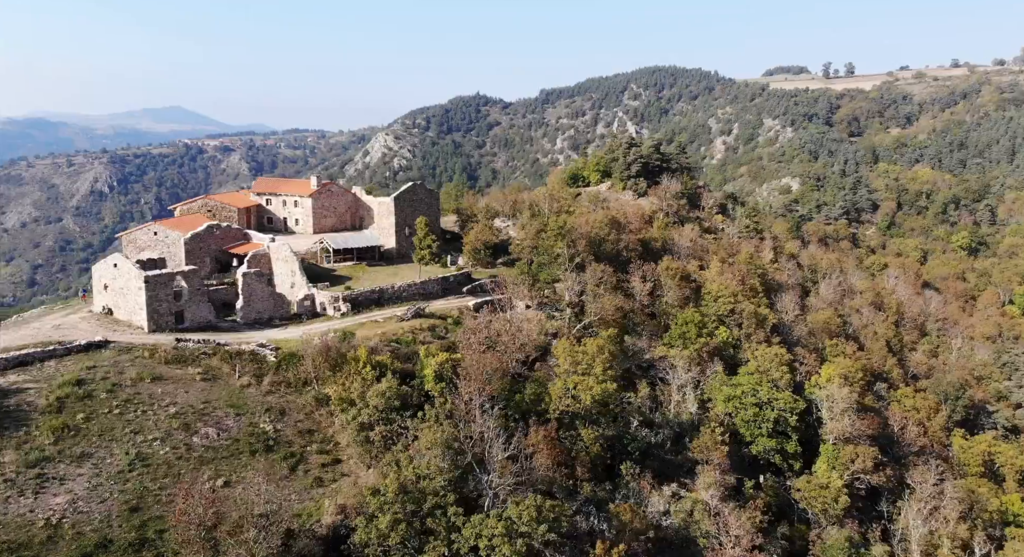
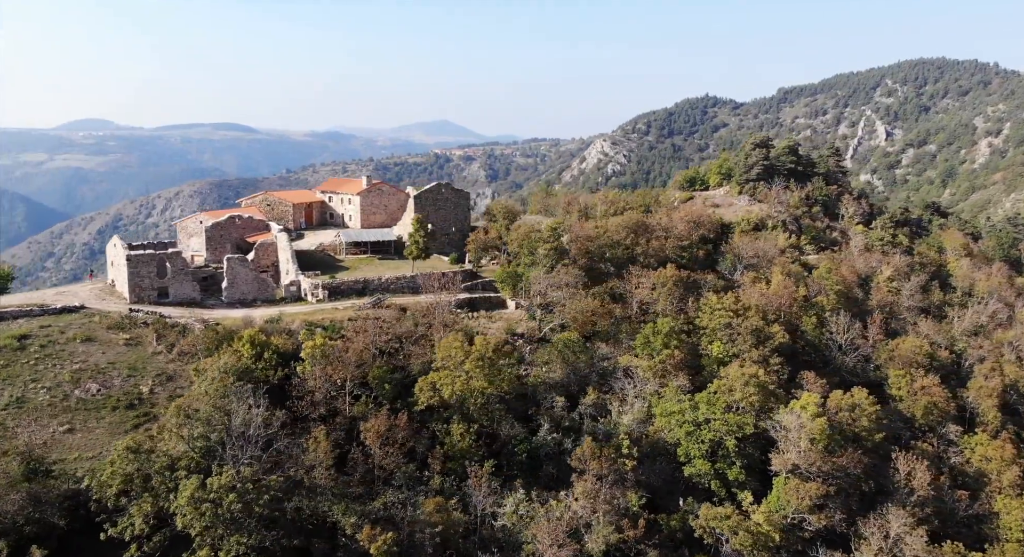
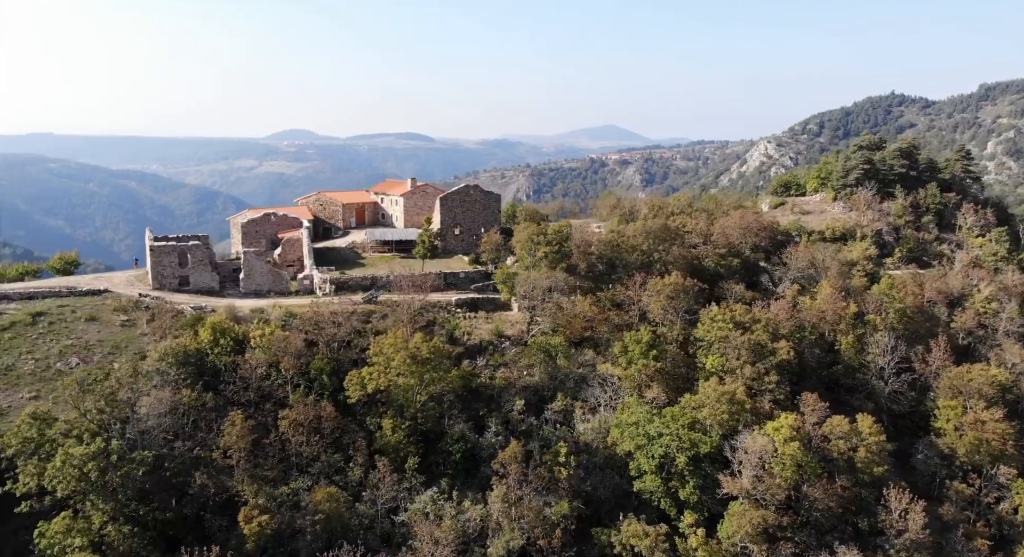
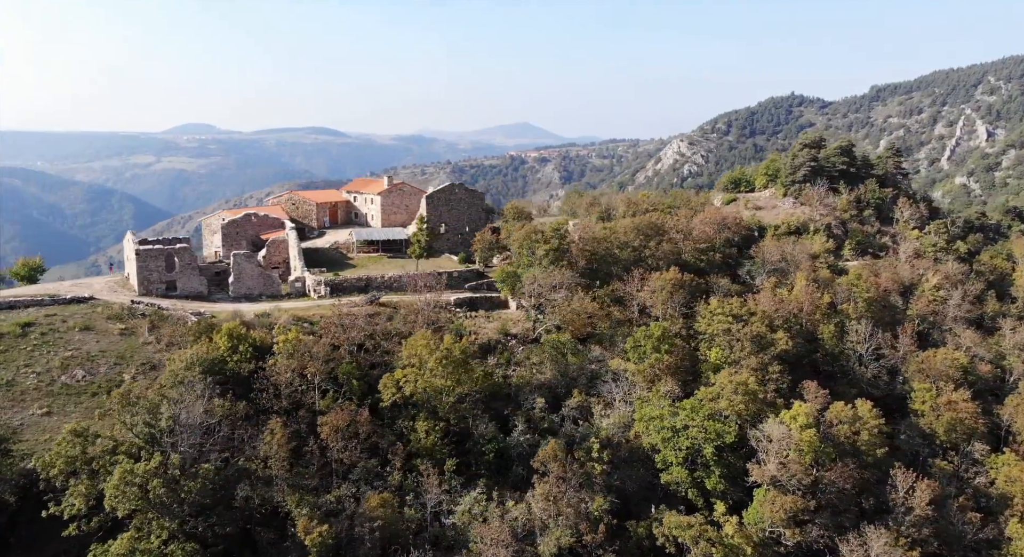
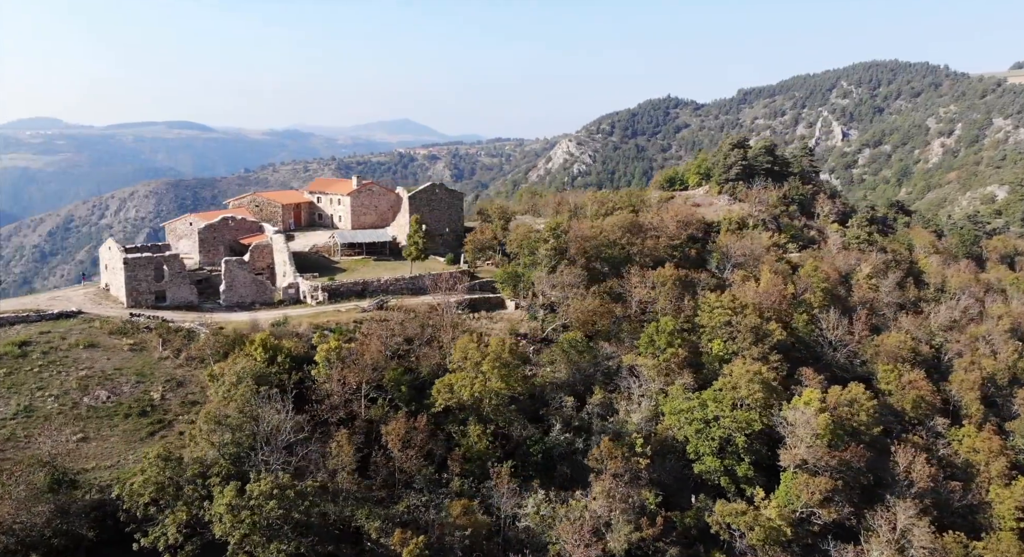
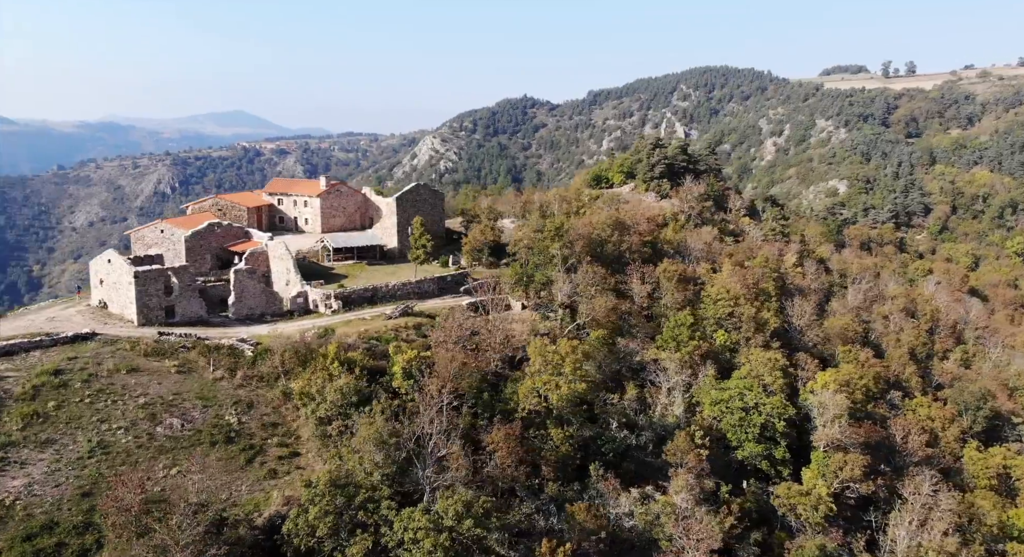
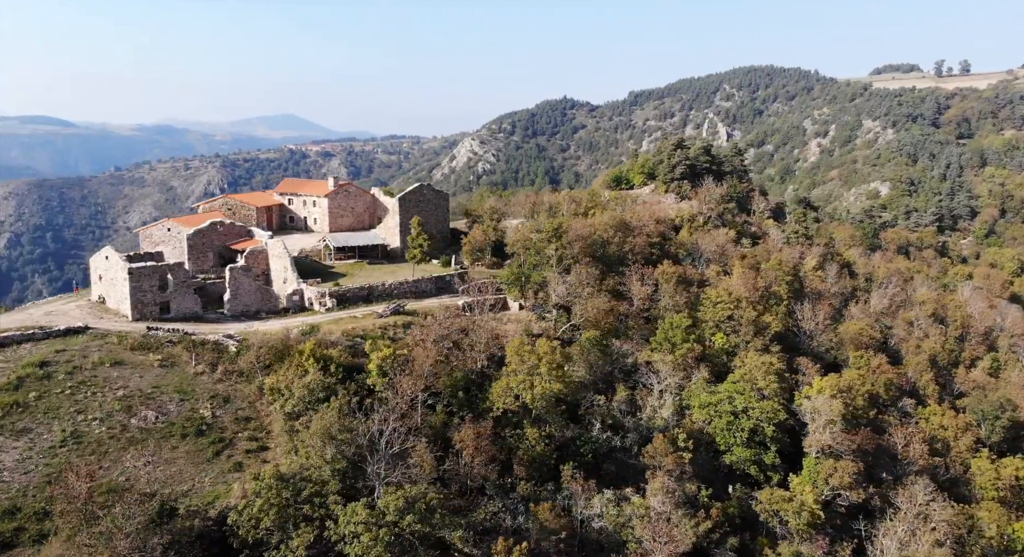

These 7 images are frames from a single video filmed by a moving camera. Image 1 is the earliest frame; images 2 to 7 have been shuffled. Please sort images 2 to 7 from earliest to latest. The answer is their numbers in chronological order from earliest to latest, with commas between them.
6, 7, 5, 2, 4, 3
